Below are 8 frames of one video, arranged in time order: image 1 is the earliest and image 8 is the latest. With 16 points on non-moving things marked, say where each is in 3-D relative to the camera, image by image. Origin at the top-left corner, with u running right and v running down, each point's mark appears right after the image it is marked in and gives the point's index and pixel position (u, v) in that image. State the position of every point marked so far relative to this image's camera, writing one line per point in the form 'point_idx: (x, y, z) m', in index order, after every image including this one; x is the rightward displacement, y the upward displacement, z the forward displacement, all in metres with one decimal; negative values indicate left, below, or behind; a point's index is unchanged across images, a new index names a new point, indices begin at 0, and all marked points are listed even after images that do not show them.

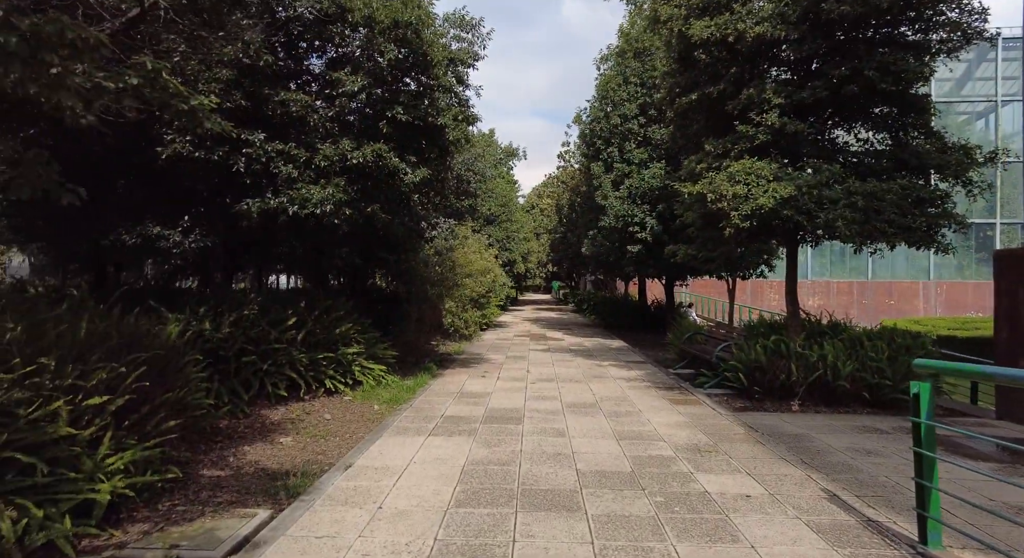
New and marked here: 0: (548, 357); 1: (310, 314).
0: (+0.8, -1.8, +12.5) m
1: (-2.9, -0.5, +8.1) m
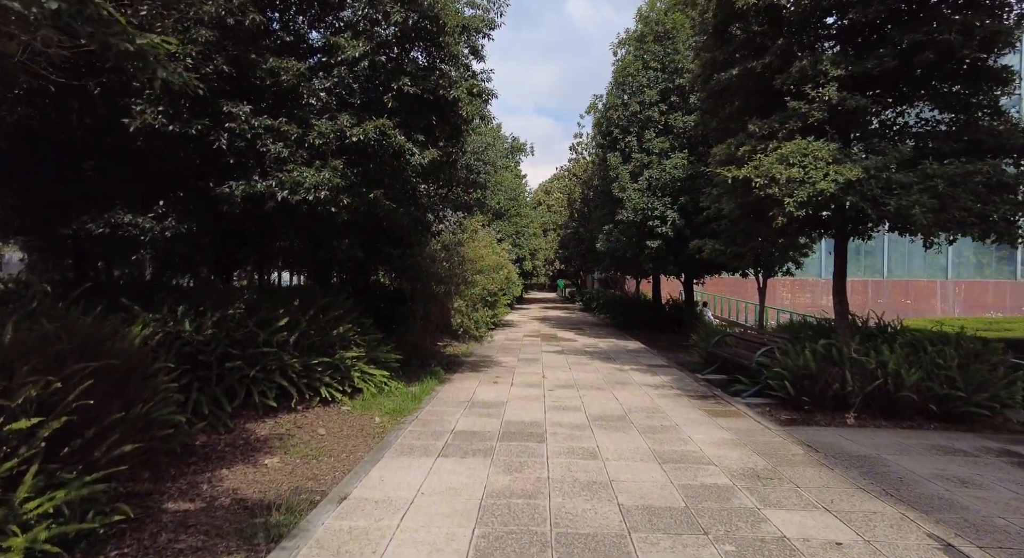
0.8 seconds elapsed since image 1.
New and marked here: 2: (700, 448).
0: (+1.0, -1.7, +11.6) m
1: (-2.7, -0.5, +7.3) m
2: (+1.8, -1.7, +5.6) m
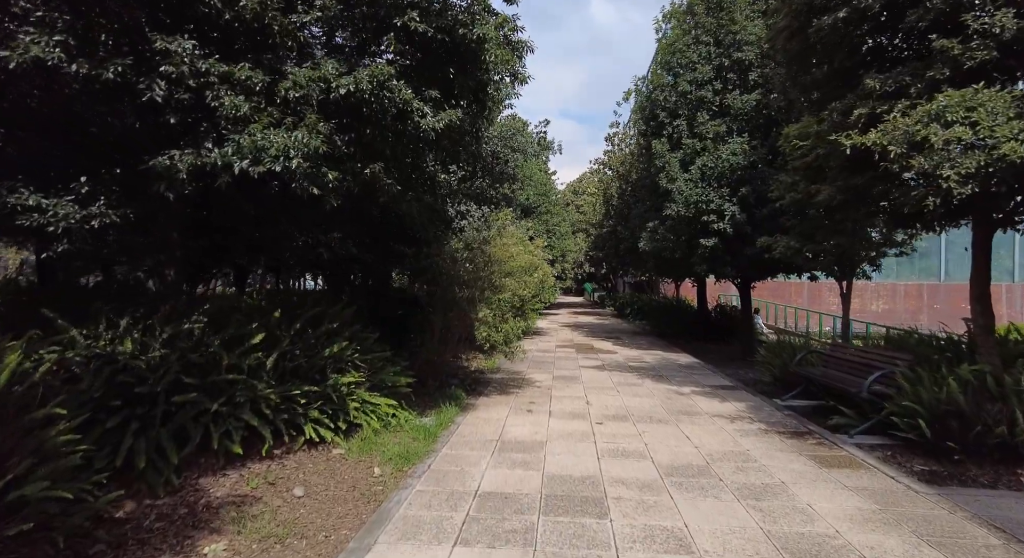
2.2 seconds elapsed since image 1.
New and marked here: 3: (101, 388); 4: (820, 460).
0: (+1.6, -1.8, +9.9) m
1: (-2.3, -0.5, +5.7) m
2: (+2.2, -1.7, +3.8) m
3: (-3.1, -0.8, +4.3) m
4: (+3.0, -1.7, +5.5) m
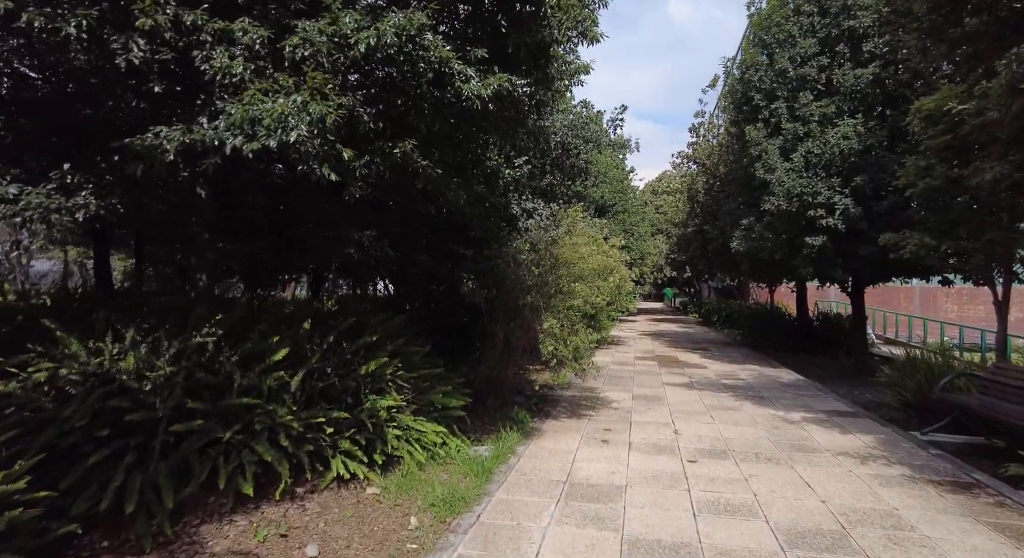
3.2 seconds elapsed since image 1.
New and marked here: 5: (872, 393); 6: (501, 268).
0: (+2.7, -1.9, +8.5) m
1: (-1.7, -0.5, +4.9) m
2: (+2.5, -1.7, +2.4) m
3: (-2.7, -0.9, +3.7) m
4: (+3.5, -1.8, +4.0) m
5: (+6.6, -2.1, +10.4) m
6: (-0.1, +0.1, +6.9) m
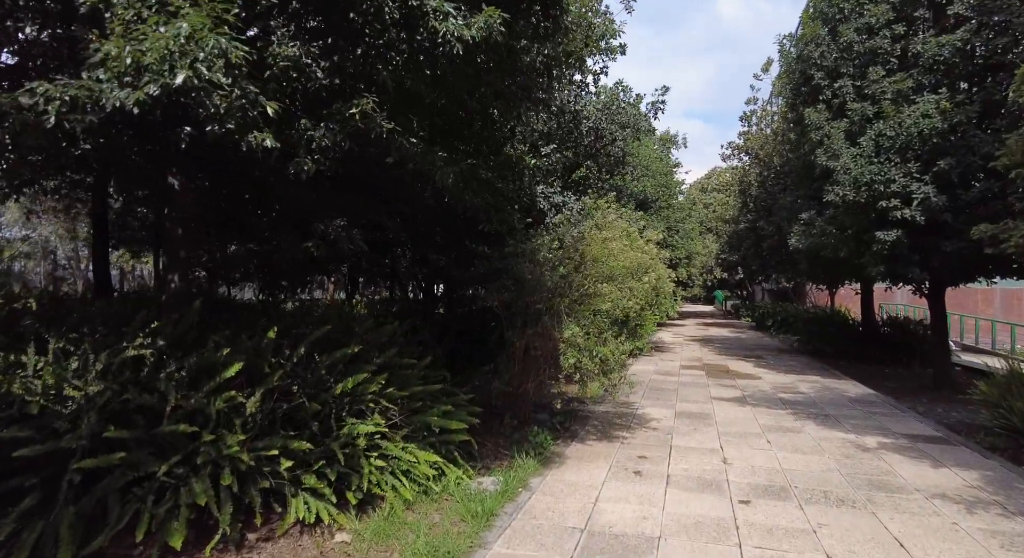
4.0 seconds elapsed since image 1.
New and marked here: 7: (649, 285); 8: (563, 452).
0: (+3.1, -1.9, +7.4) m
1: (-1.6, -0.5, +4.1) m
2: (+2.3, -1.7, +1.3) m
3: (-2.8, -0.9, +3.0) m
4: (+3.4, -1.8, +2.8) m
5: (+7.0, -2.1, +8.9) m
6: (+0.1, +0.1, +6.0) m
7: (+1.7, -0.1, +7.2) m
8: (+0.5, -1.8, +5.9) m
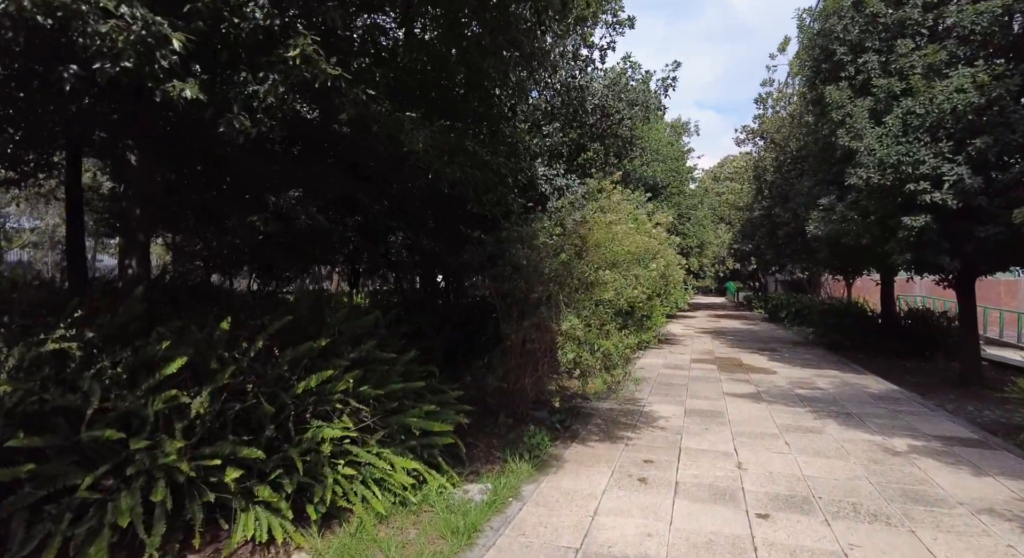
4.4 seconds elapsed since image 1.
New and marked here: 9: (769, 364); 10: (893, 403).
0: (+3.0, -1.7, +6.8) m
1: (-1.7, -0.4, +3.6) m
2: (+2.2, -1.6, +0.8) m
3: (-2.9, -0.8, +2.5) m
4: (+3.3, -1.7, +2.2) m
5: (+7.0, -1.9, +8.3) m
6: (0.0, +0.3, +5.5) m
7: (+1.7, +0.1, +6.6) m
8: (+0.5, -1.7, +5.4) m
9: (+5.3, -1.7, +11.6) m
10: (+5.4, -1.8, +8.0) m
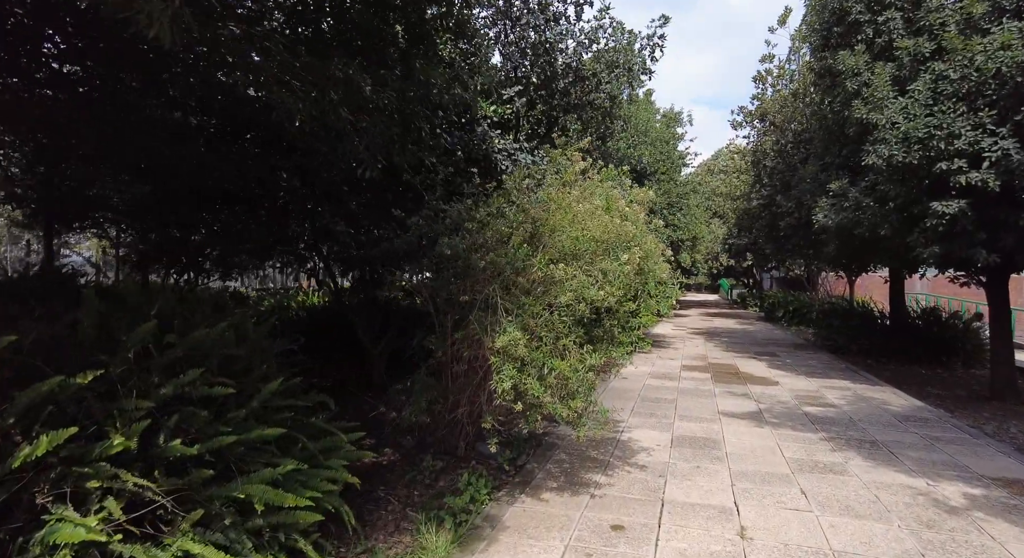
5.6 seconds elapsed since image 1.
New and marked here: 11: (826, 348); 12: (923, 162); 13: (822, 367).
0: (+2.5, -1.7, +5.4) m
1: (-2.3, -0.4, +2.2) m
2: (+1.7, -1.6, -0.6) m
3: (-3.4, -0.8, +1.0) m
4: (+2.8, -1.7, +0.8) m
5: (+6.4, -1.9, +6.9) m
6: (-0.5, +0.3, +4.0) m
7: (+1.1, +0.1, +5.2) m
8: (-0.1, -1.6, +3.9) m
9: (+4.6, -1.7, +10.2) m
10: (+4.8, -1.7, +6.6) m
11: (+7.8, -1.7, +14.2) m
12: (+5.3, +1.5, +7.3) m
13: (+6.2, -1.8, +11.3) m
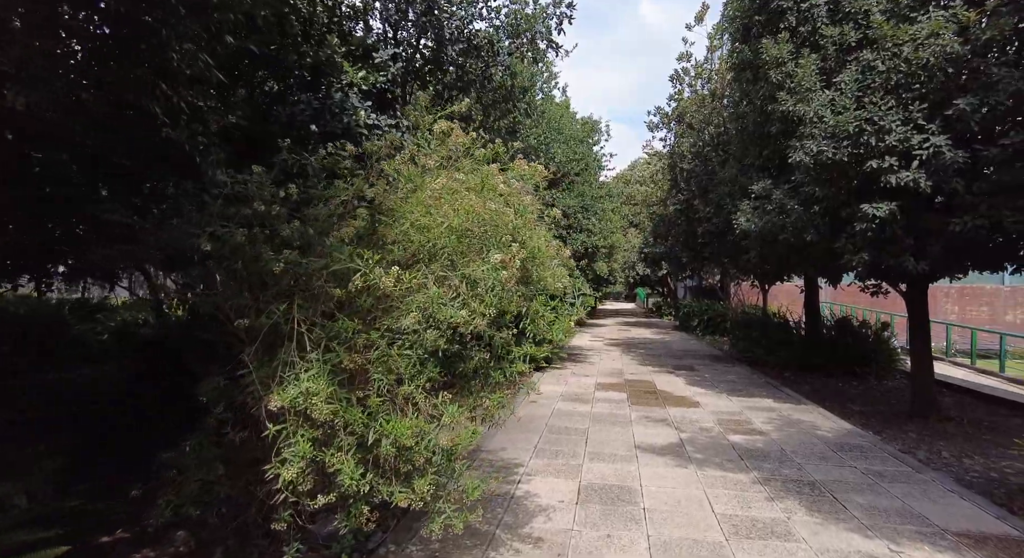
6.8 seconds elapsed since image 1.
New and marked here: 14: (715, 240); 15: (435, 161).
0: (+1.4, -1.8, +4.3) m
1: (-2.8, -0.5, +0.5) m
2: (+1.4, -1.6, -1.8) m
3: (-3.8, -0.8, -0.8) m
4: (+2.4, -1.7, -0.2) m
5: (+5.1, -2.0, +6.3) m
6: (-1.4, +0.2, +2.5) m
7: (+0.1, 0.0, +3.9) m
8: (-0.9, -1.7, +2.5) m
9: (+2.9, -1.8, +9.4) m
10: (+3.6, -1.8, +5.8) m
11: (+5.6, -2.0, +13.7) m
12: (+4.0, +1.4, +6.6) m
13: (+4.3, -1.9, +10.6) m
14: (+4.0, +0.8, +11.3) m
15: (-0.4, +0.7, +3.6) m
